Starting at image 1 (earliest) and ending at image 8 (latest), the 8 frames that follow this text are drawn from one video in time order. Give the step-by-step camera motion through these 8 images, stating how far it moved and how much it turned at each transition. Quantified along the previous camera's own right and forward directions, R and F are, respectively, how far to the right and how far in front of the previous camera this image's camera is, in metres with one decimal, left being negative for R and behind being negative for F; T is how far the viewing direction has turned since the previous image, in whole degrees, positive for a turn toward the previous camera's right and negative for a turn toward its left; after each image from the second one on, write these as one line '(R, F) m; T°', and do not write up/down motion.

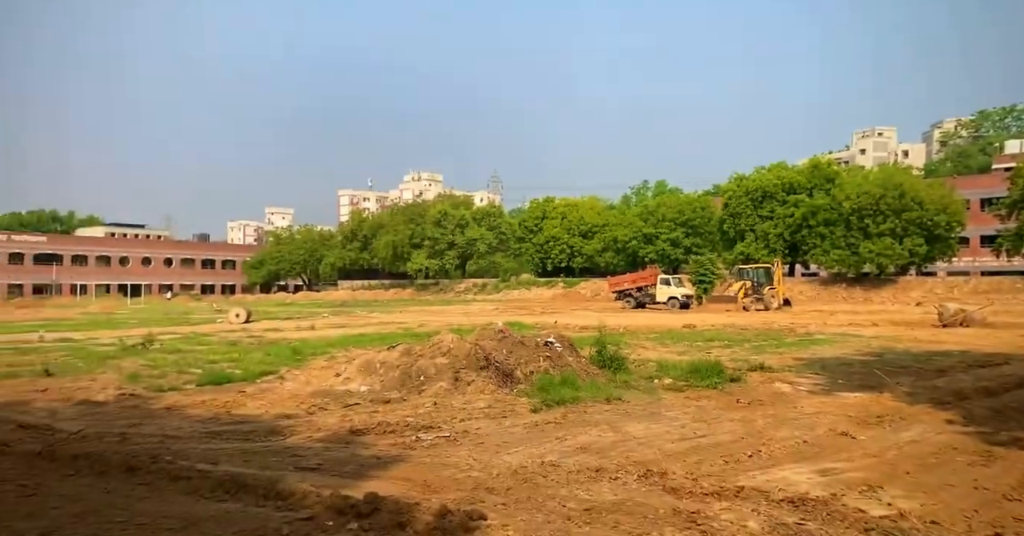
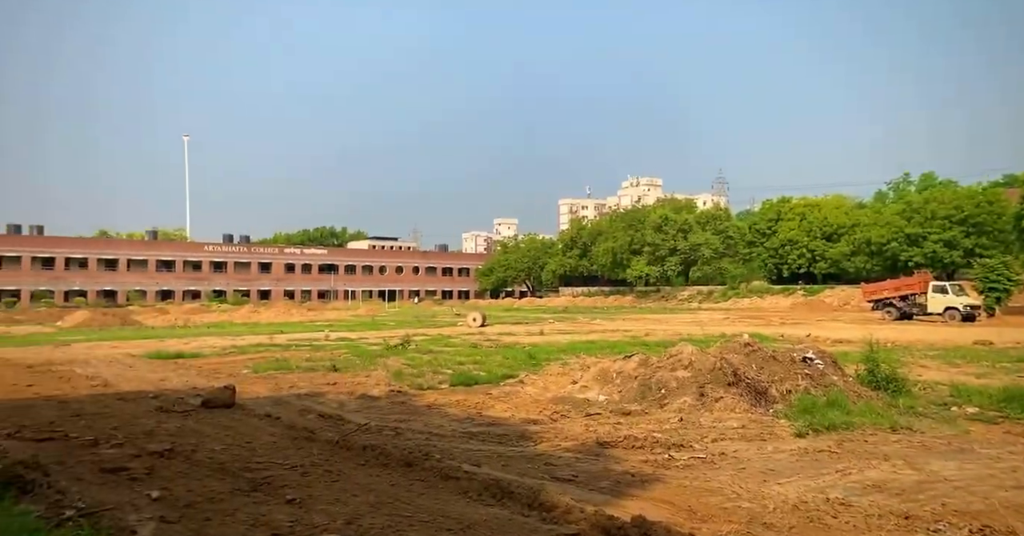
(-0.2, +0.1) m; -16°
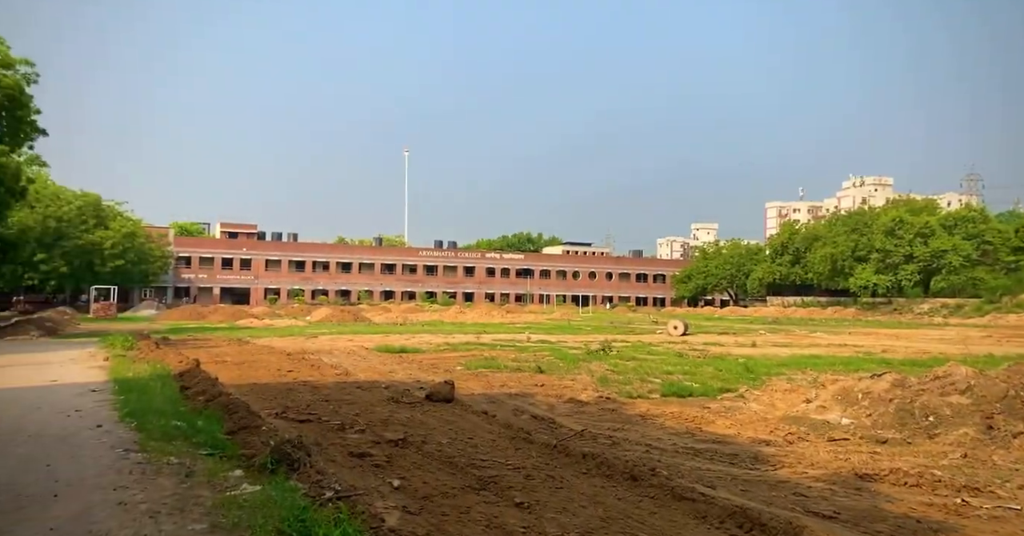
(-0.2, +0.1) m; -14°
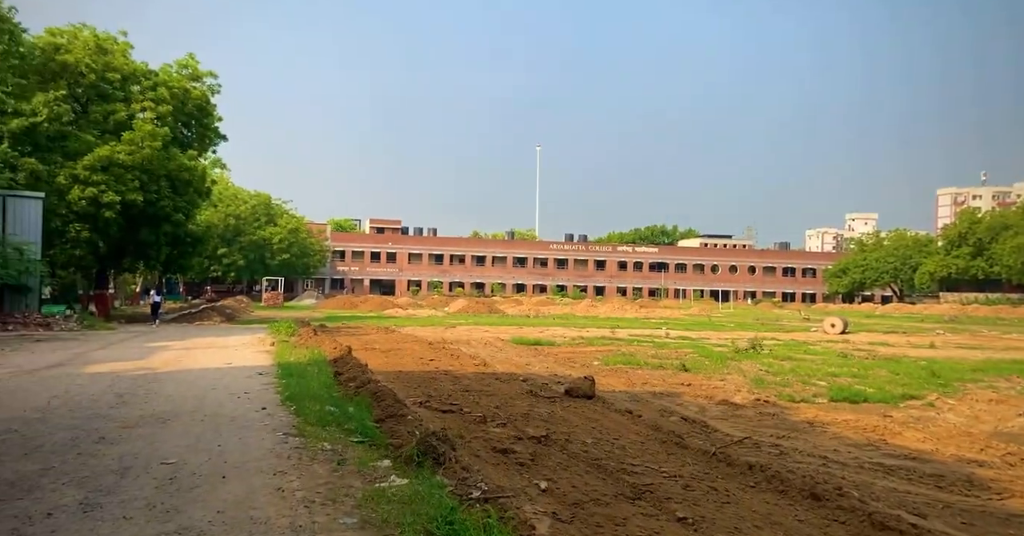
(-0.2, +0.3) m; -10°
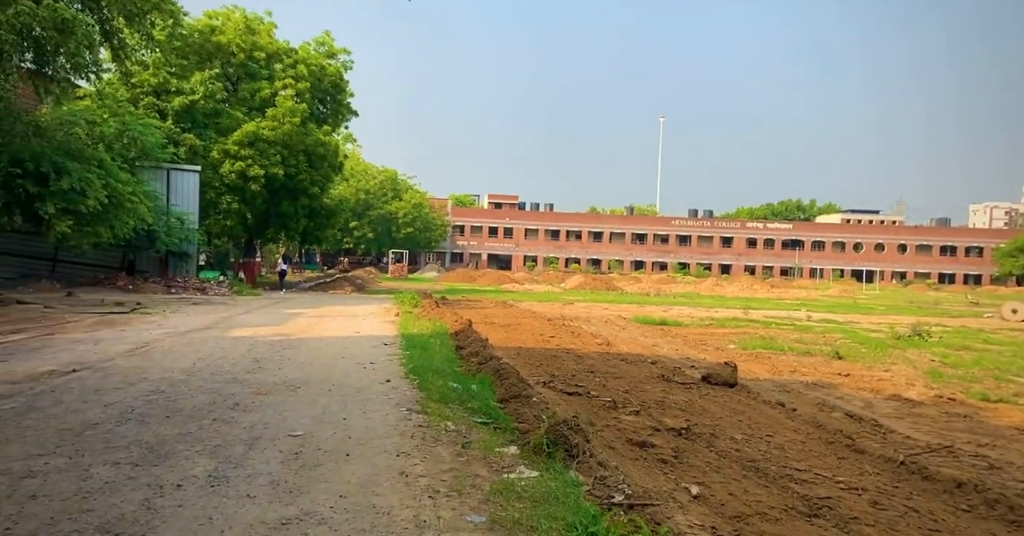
(-0.2, +0.6) m; -9°
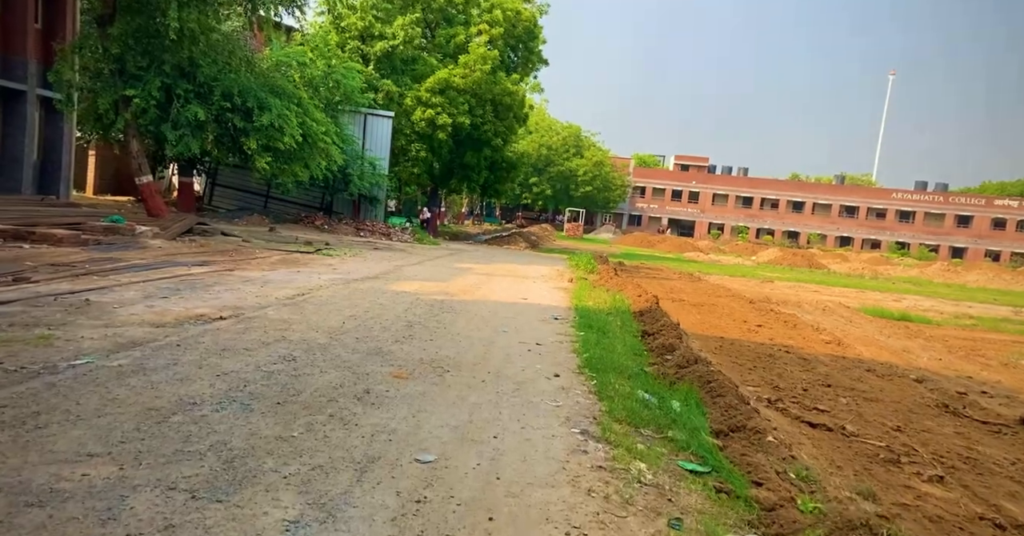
(-0.4, +2.4) m; -13°
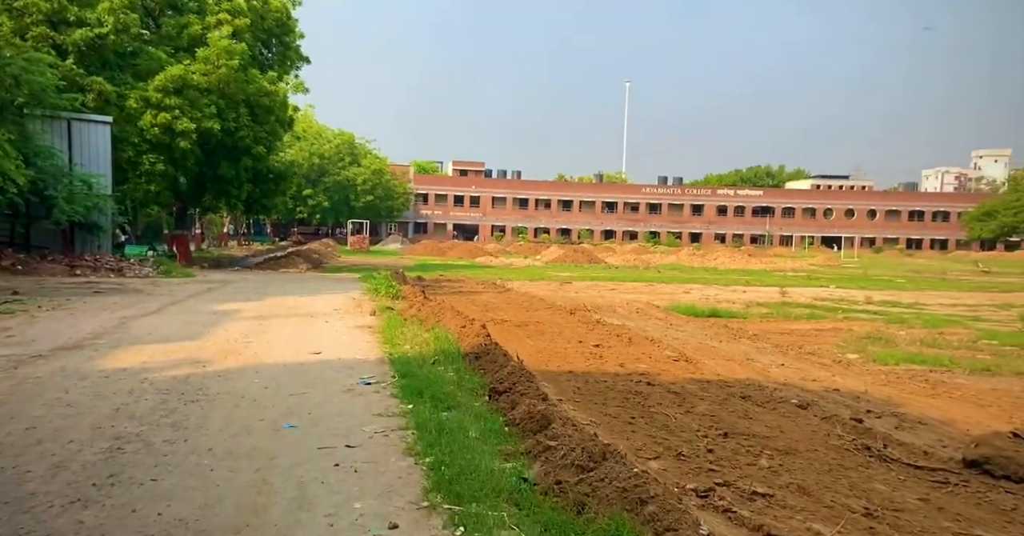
(0.0, +3.2) m; +17°
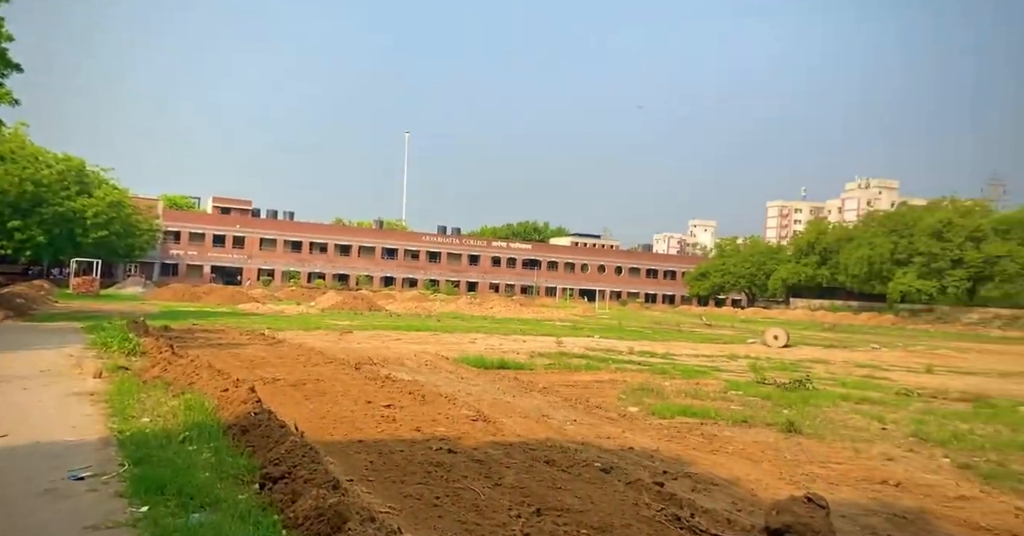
(-0.1, +1.3) m; +17°
